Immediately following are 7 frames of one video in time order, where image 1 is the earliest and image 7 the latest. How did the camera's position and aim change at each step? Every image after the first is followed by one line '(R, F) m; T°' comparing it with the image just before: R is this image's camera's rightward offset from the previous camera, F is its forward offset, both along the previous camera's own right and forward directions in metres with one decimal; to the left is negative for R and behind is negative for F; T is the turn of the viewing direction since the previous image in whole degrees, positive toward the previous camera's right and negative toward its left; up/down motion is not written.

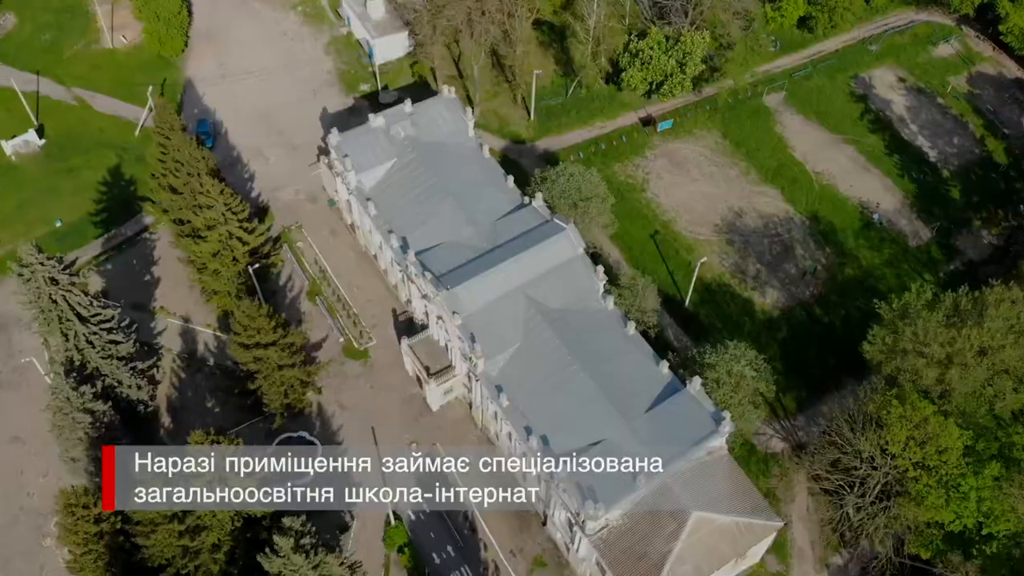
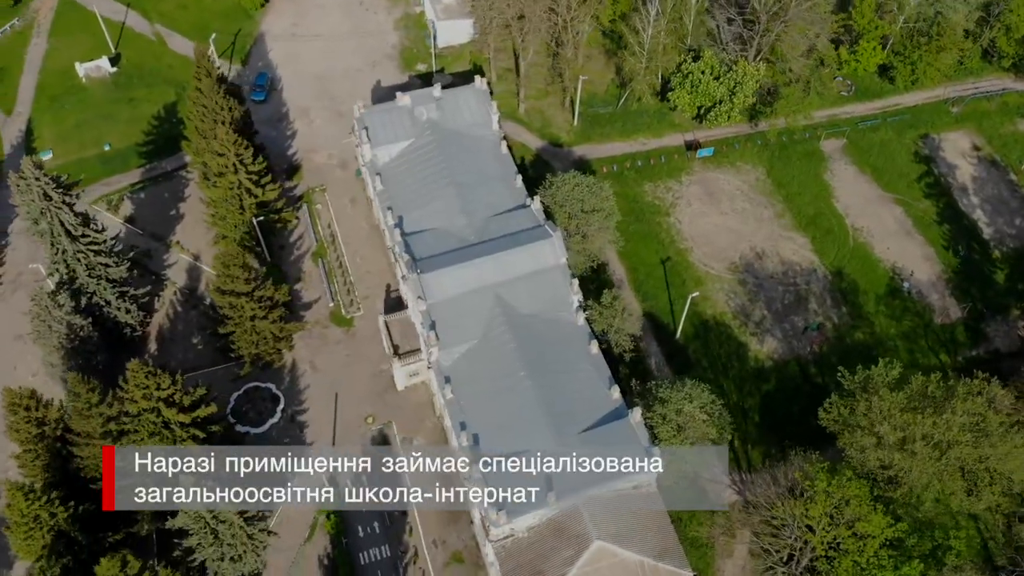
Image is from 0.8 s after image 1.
(+8.9, +0.5) m; -7°
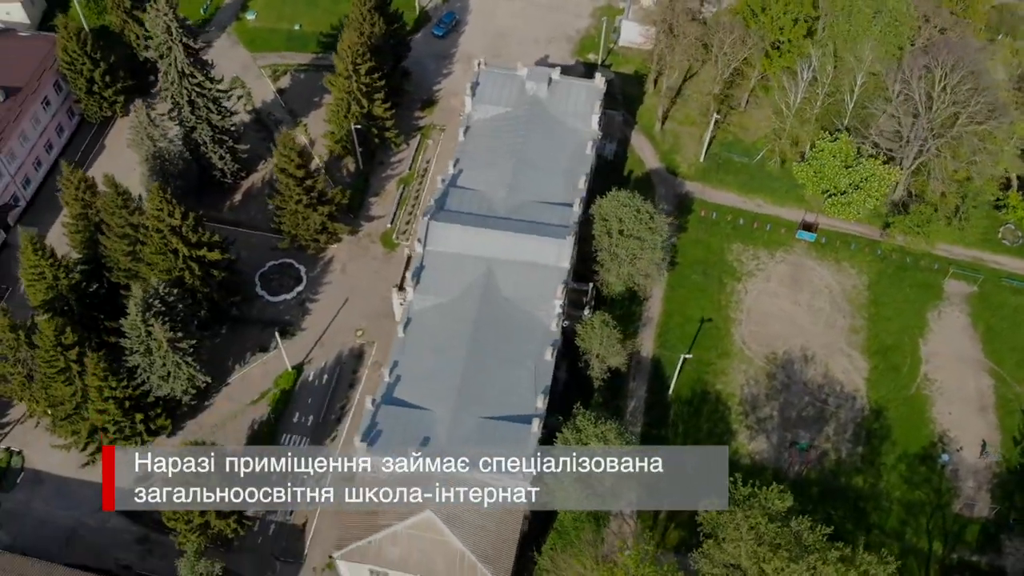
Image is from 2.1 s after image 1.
(+17.0, +1.3) m; -17°
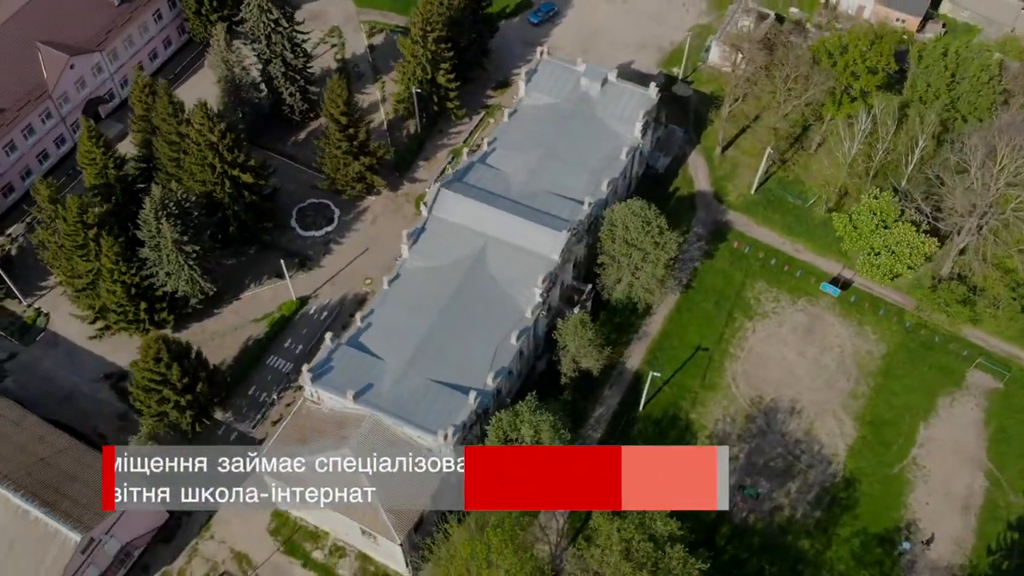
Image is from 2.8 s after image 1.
(+10.4, -0.5) m; -9°
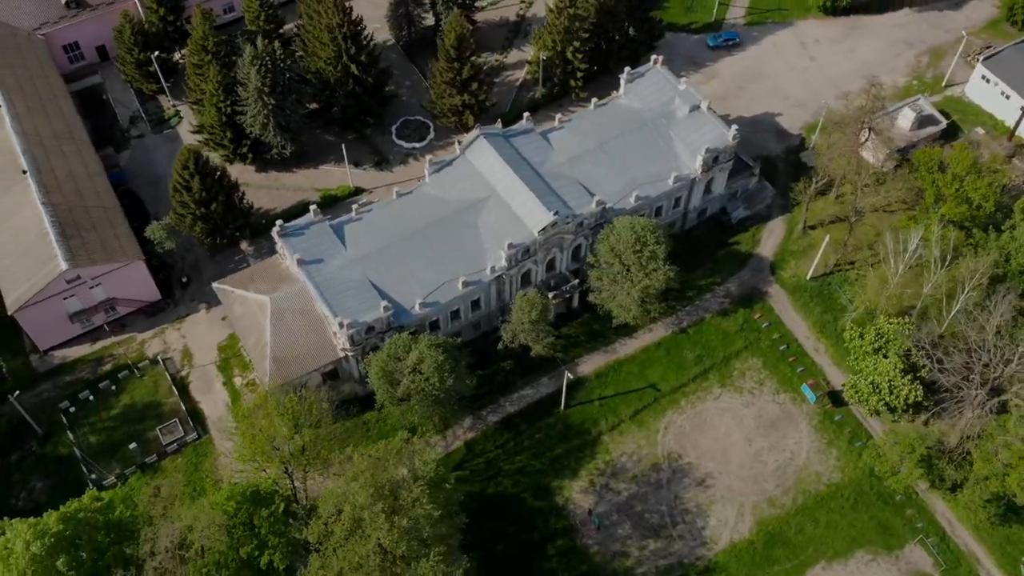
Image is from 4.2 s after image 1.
(+21.4, +0.2) m; -18°
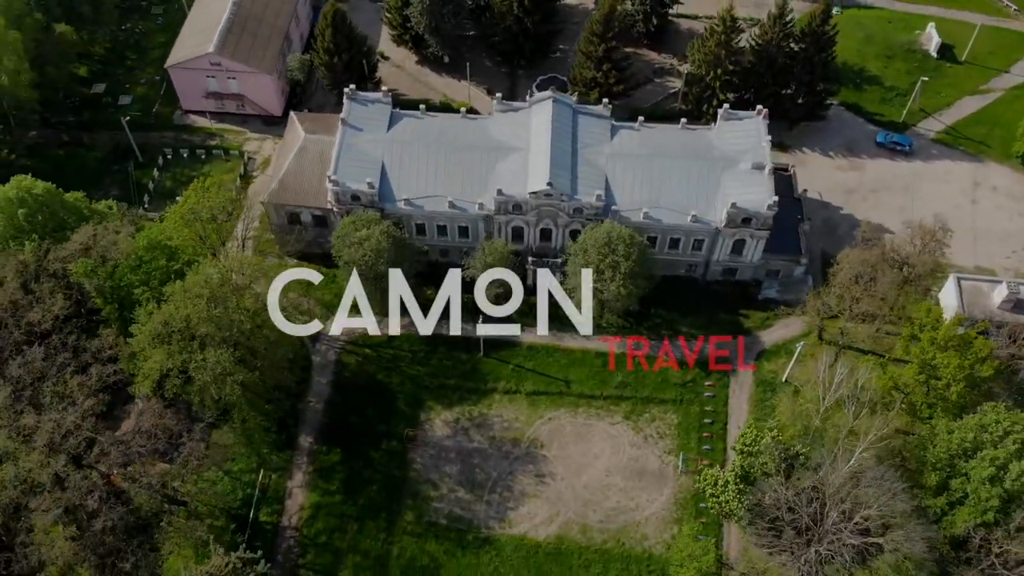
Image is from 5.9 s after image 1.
(+26.0, 0.0) m; -20°
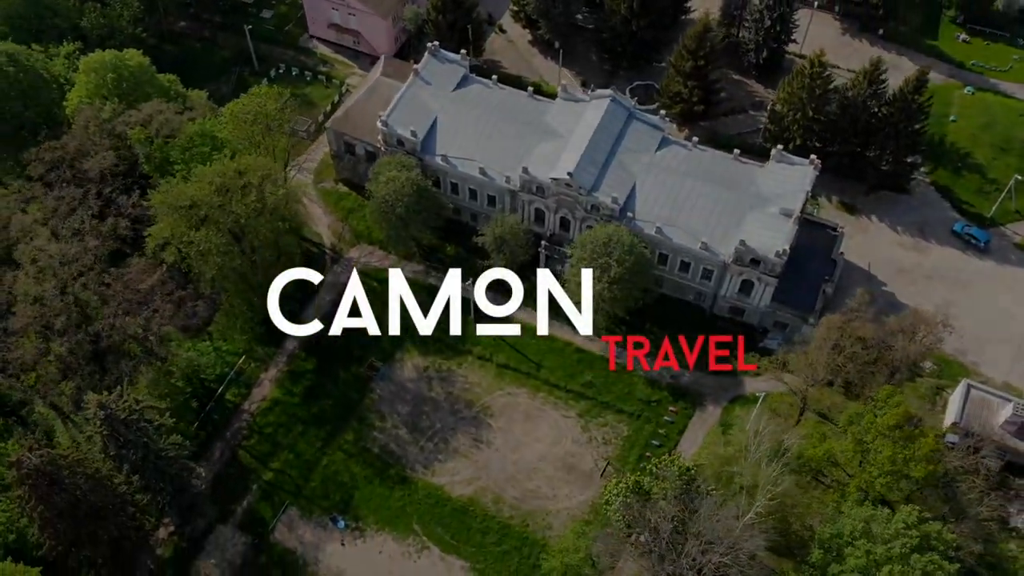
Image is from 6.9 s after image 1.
(+14.1, -1.2) m; -11°
